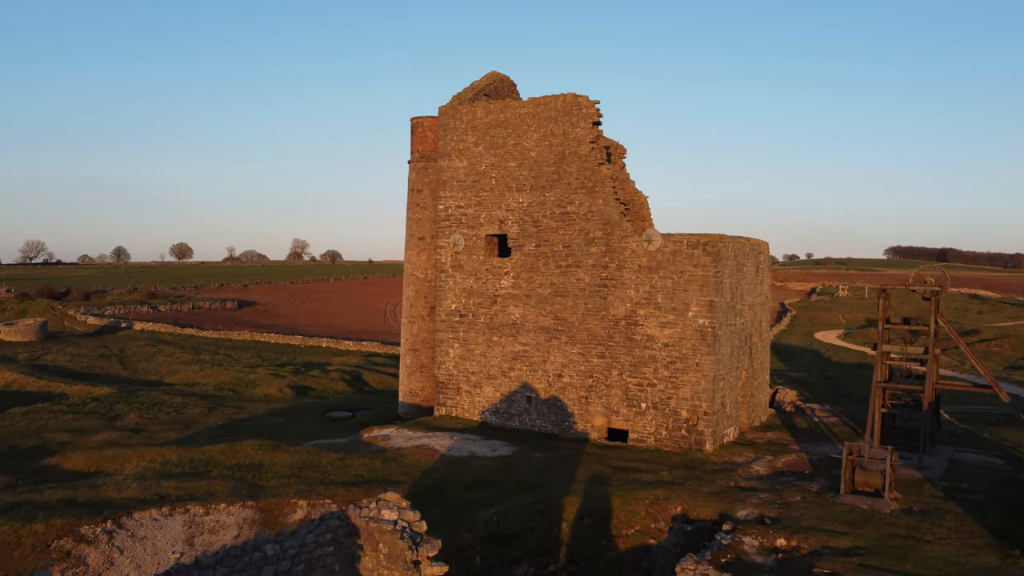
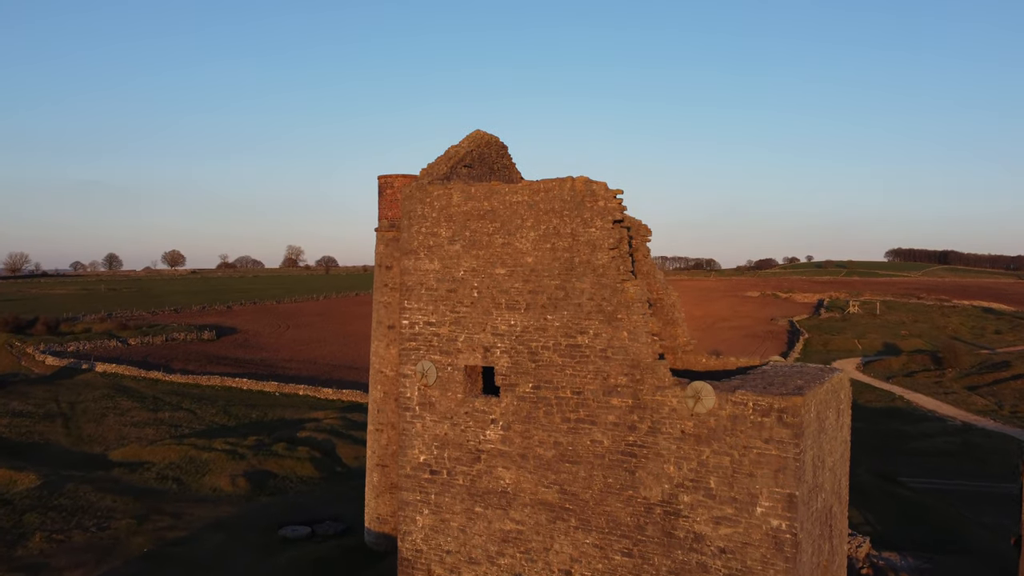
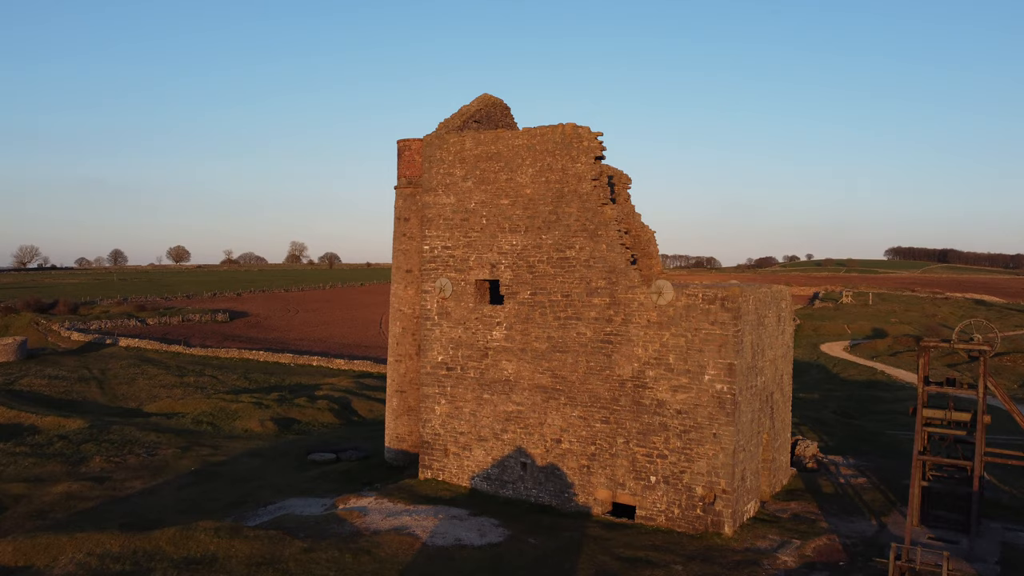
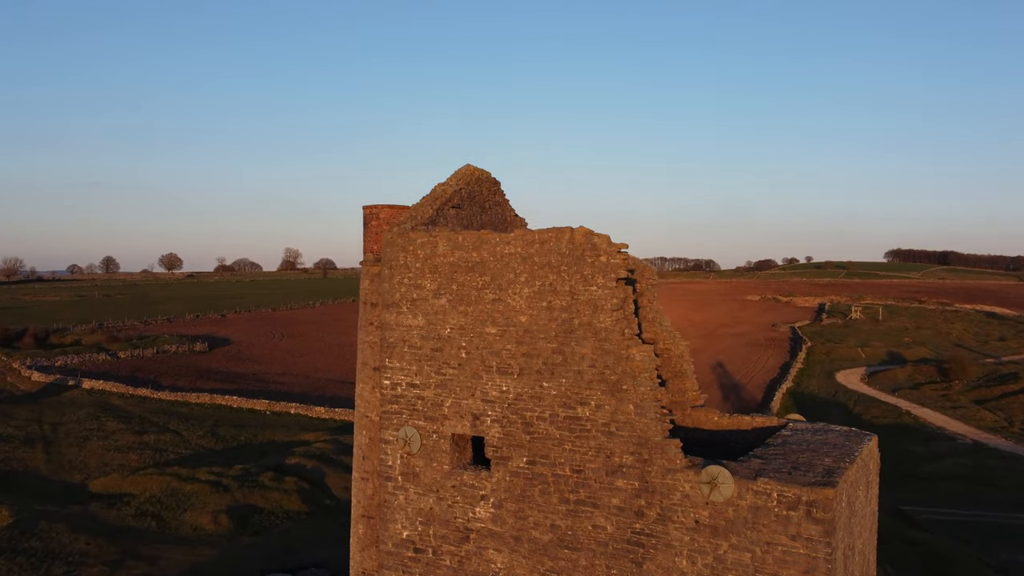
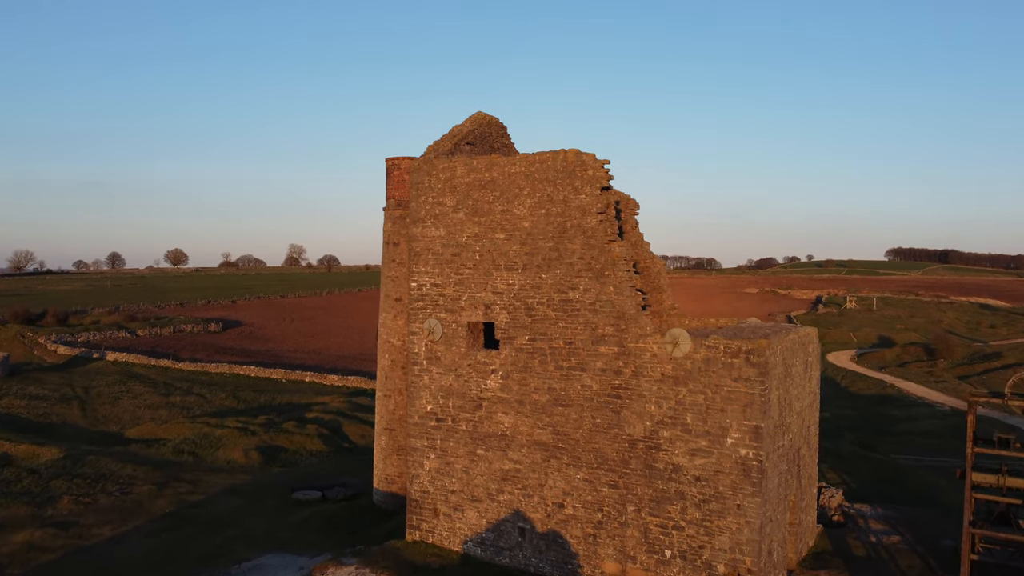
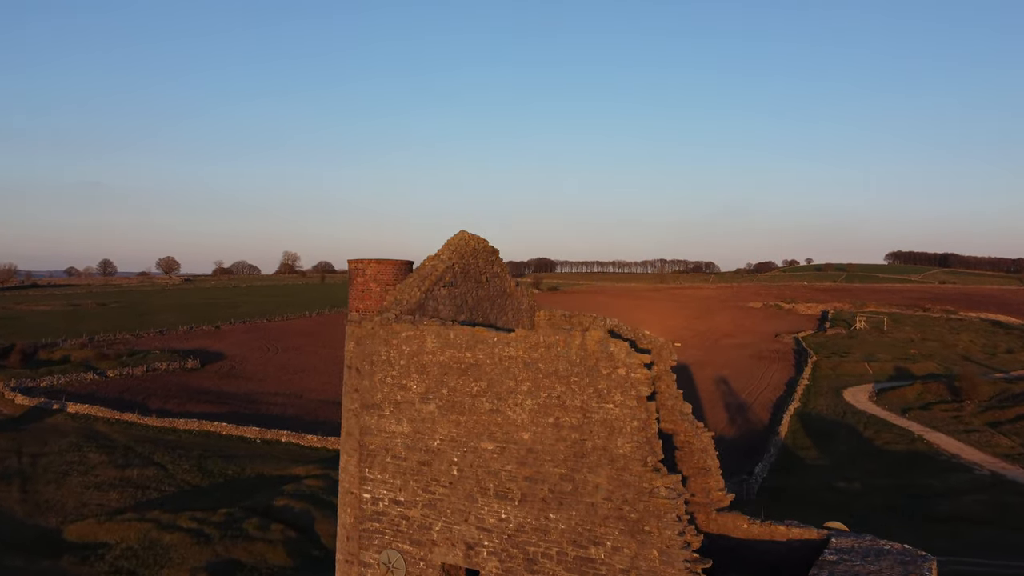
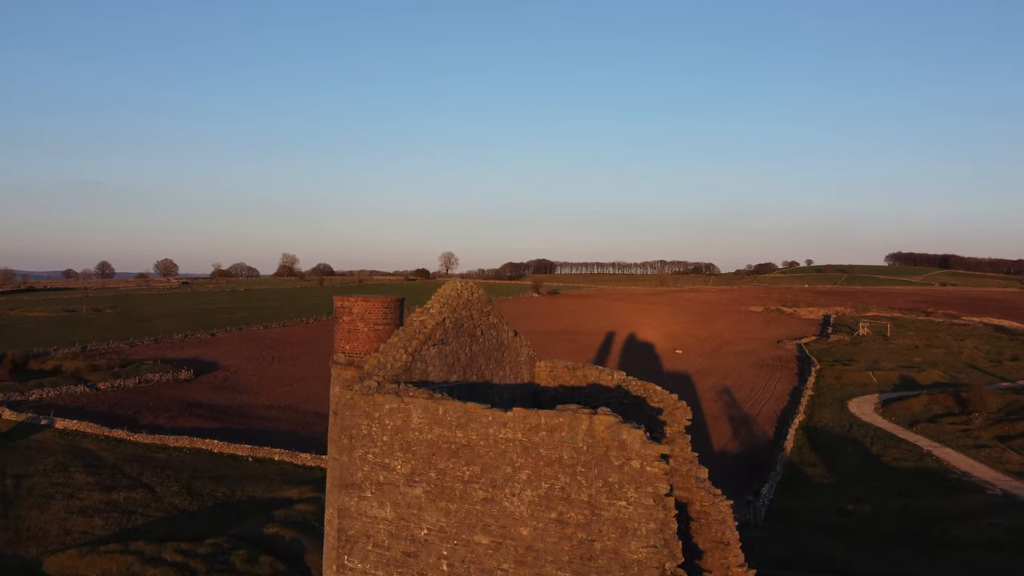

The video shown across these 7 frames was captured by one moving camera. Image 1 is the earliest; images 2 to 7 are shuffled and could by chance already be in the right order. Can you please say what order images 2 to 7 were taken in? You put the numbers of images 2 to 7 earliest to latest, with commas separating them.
3, 5, 2, 4, 6, 7
